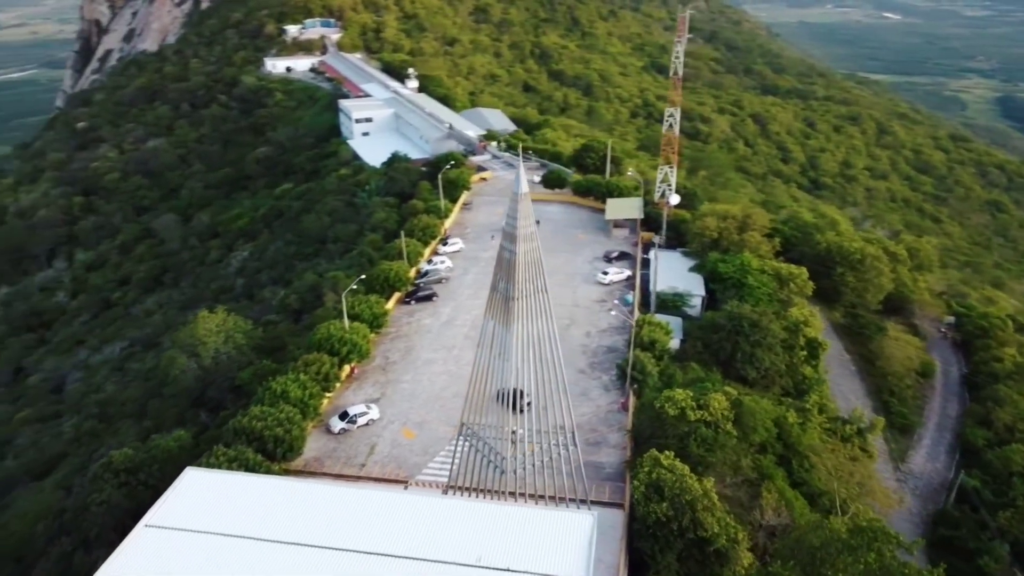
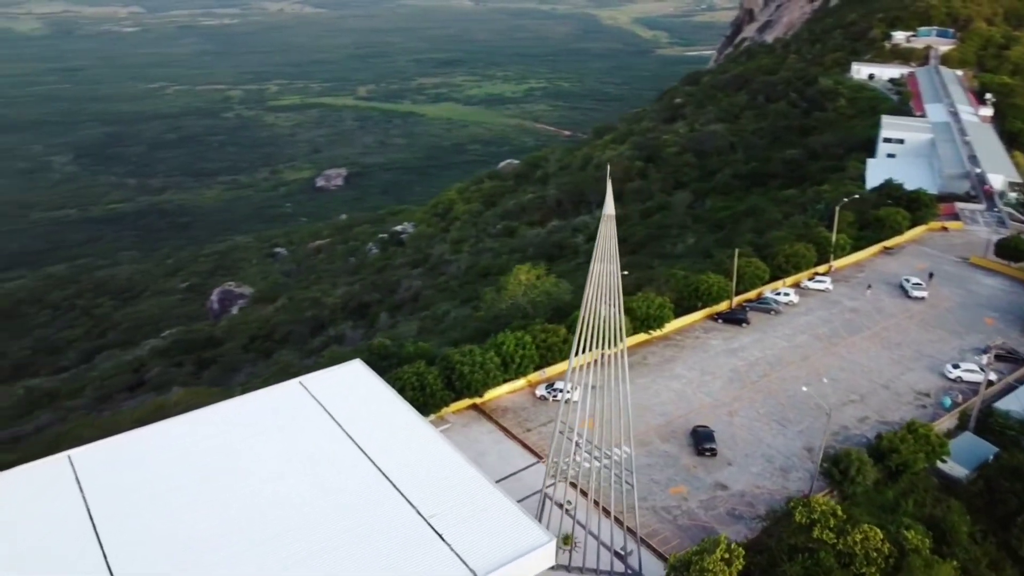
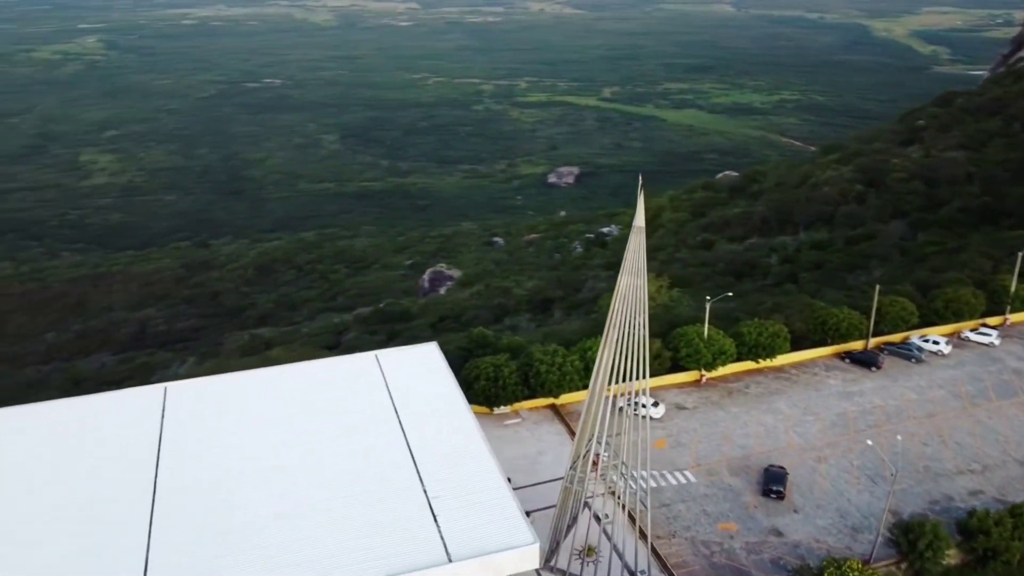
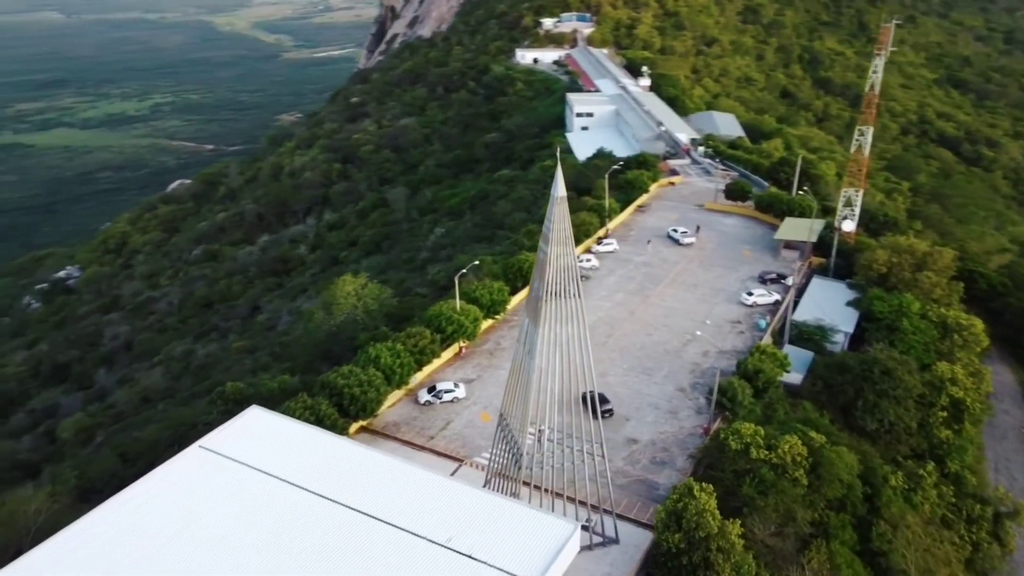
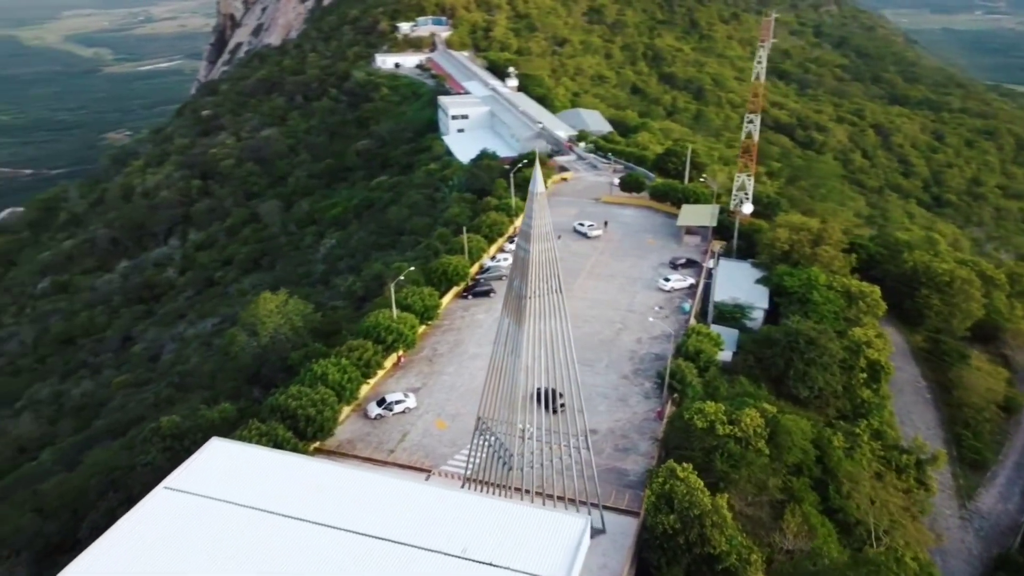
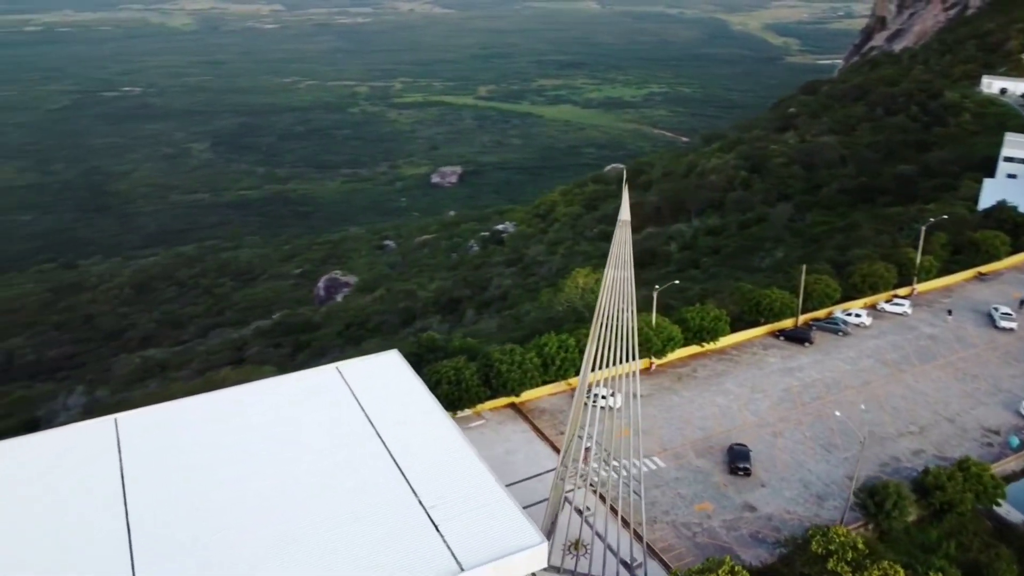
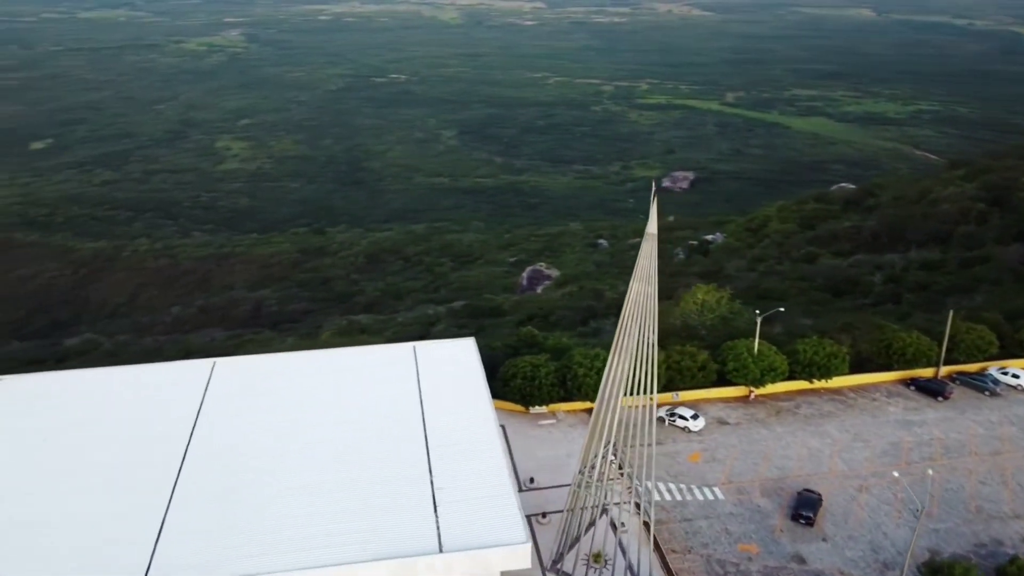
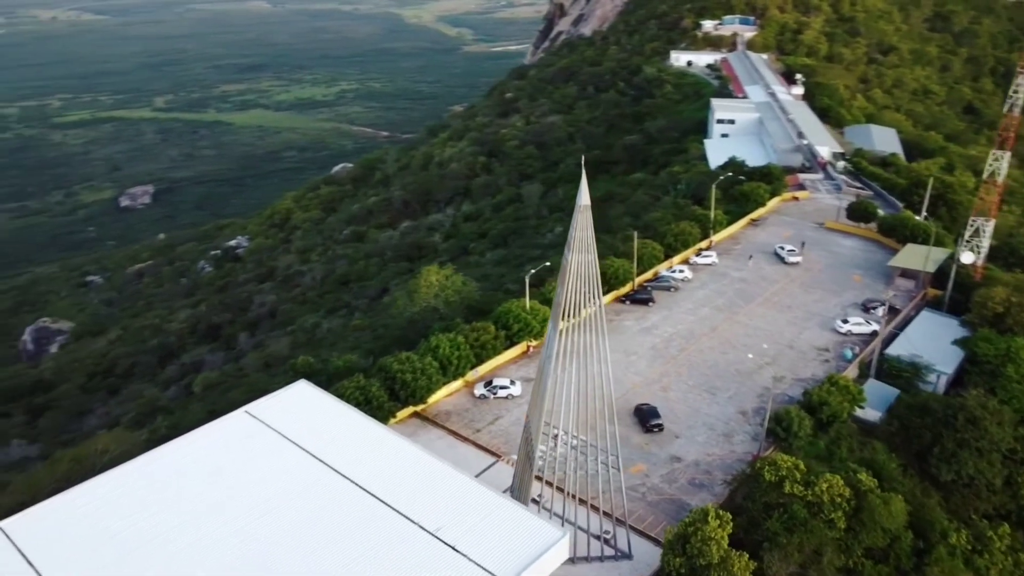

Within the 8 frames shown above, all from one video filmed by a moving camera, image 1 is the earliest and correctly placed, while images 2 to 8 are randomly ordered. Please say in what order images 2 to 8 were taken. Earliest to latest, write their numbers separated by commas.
5, 4, 8, 2, 6, 3, 7
